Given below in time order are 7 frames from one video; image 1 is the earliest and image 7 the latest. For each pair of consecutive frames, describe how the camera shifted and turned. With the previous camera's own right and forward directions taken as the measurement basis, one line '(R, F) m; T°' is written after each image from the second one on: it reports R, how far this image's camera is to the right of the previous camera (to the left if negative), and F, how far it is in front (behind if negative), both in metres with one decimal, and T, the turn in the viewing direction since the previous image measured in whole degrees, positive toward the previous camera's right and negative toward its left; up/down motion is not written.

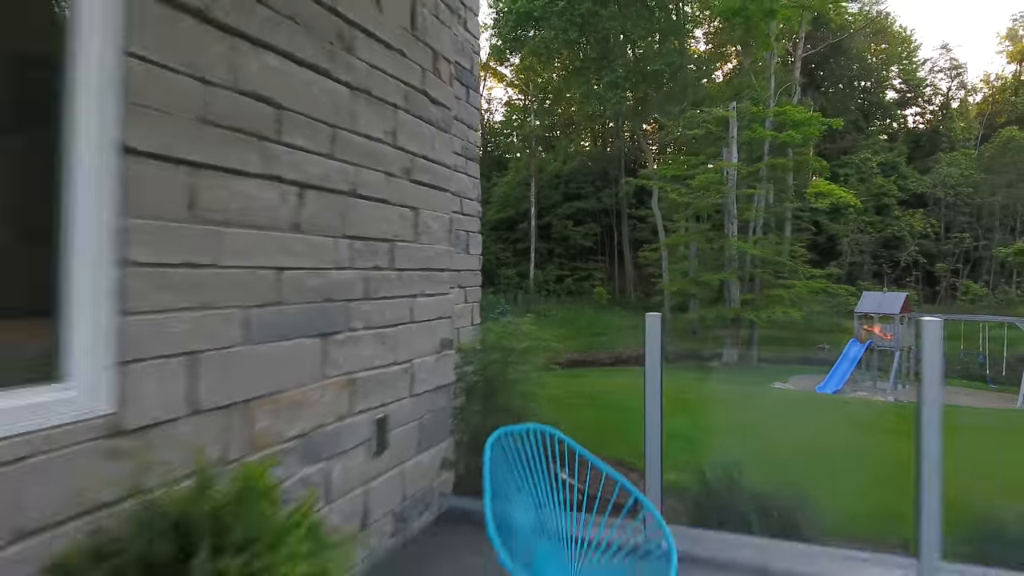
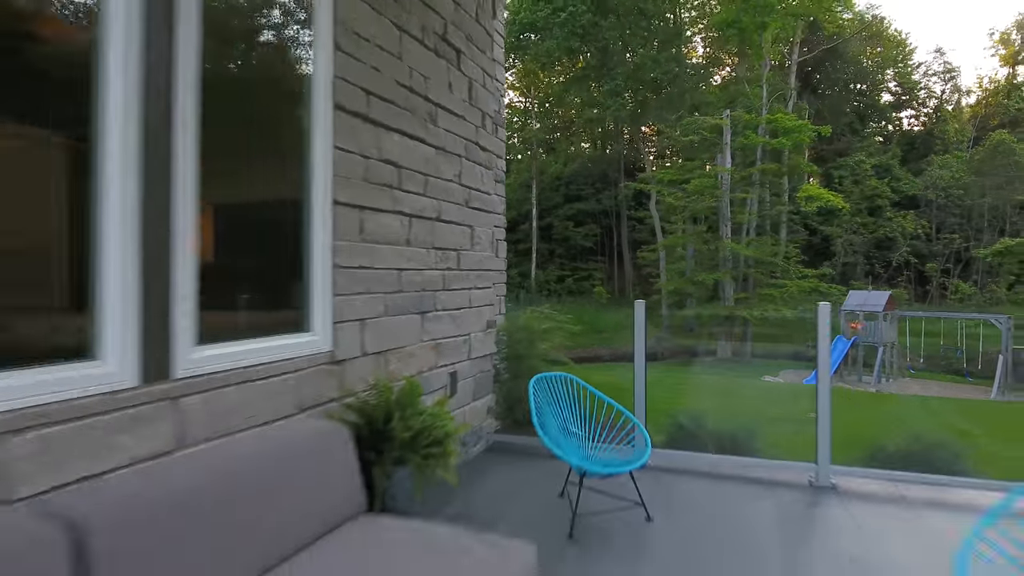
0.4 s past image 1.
(-0.2, -0.9) m; 0°
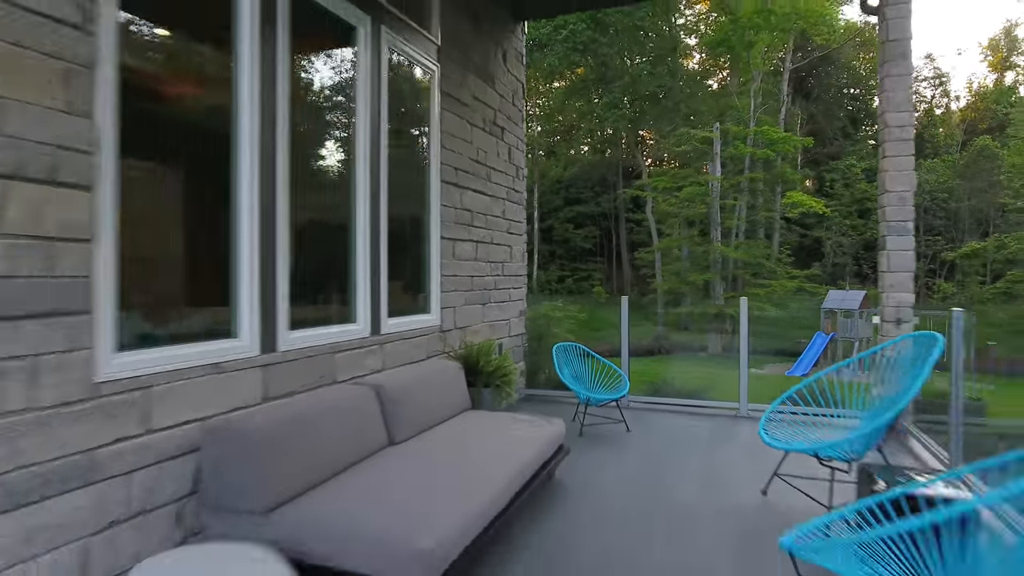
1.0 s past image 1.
(-0.2, -1.5) m; 0°
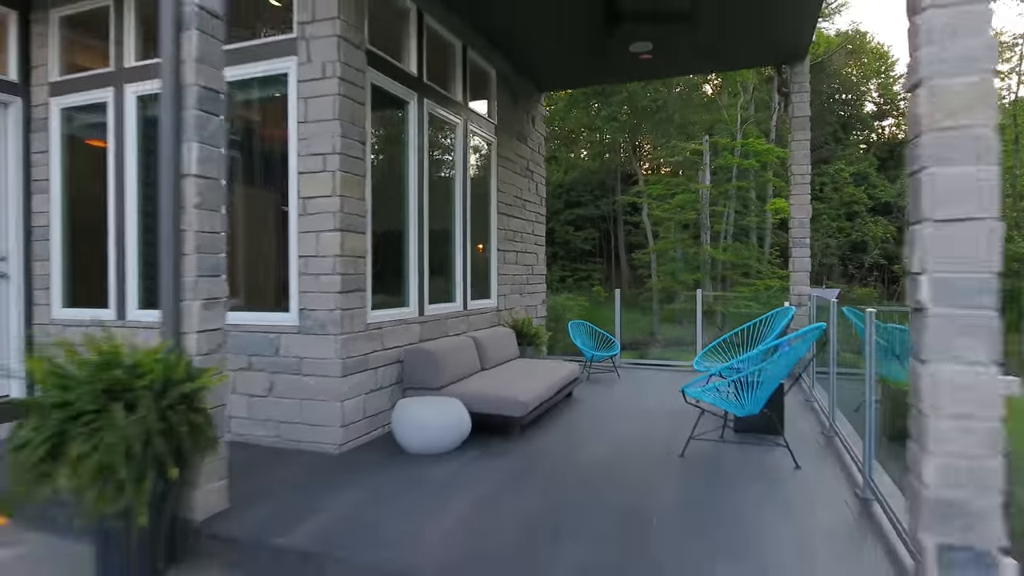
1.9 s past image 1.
(-0.4, -2.0) m; 0°
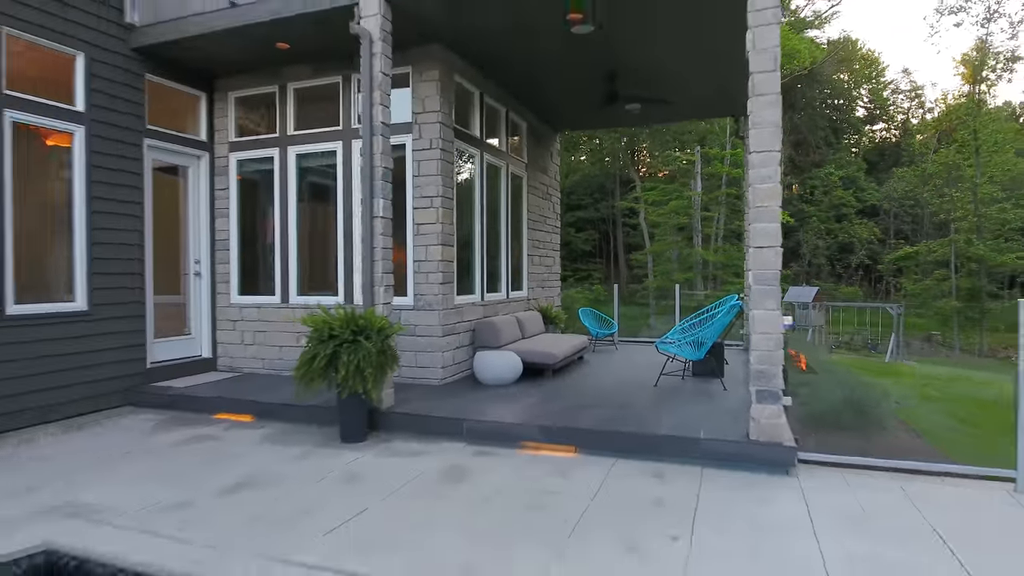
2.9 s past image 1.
(-0.4, -2.1) m; 0°
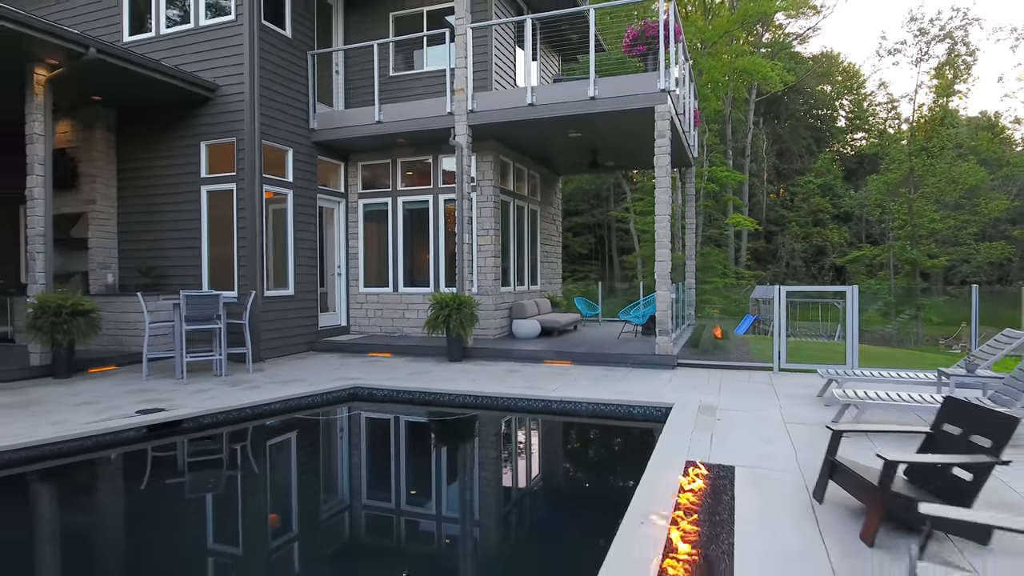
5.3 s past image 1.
(-0.5, -4.0) m; 0°
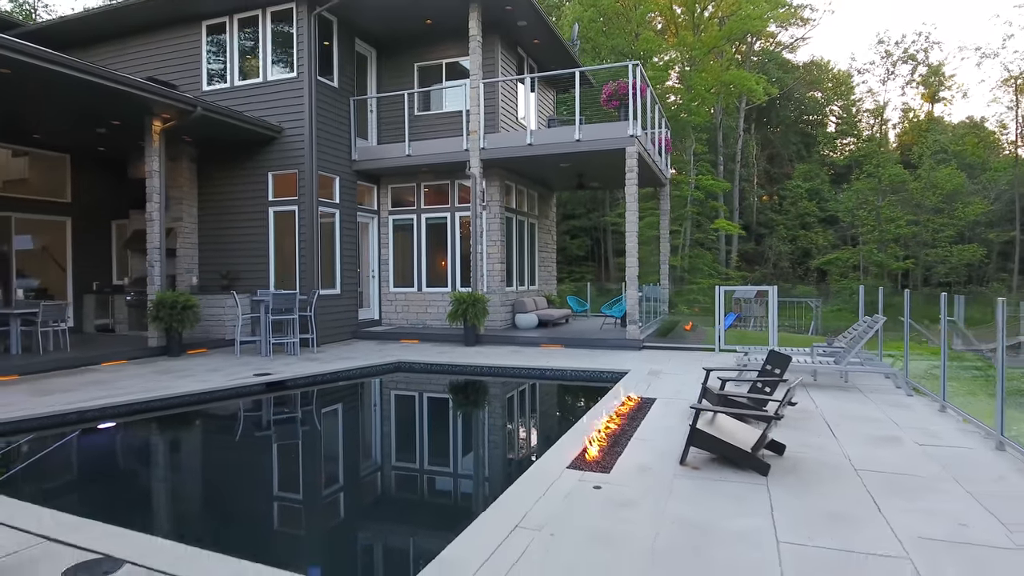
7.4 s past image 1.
(-0.1, -2.3) m; 0°
